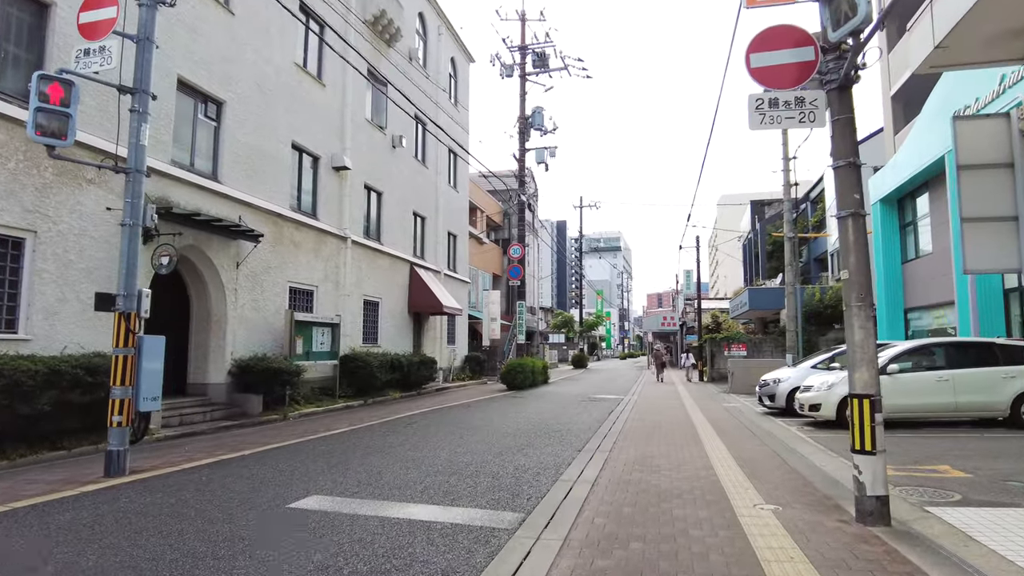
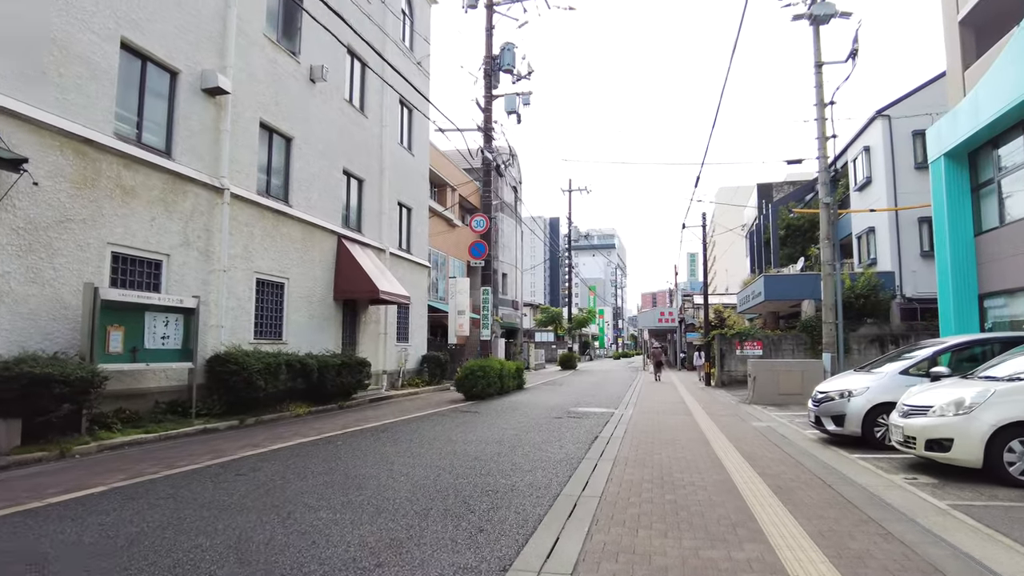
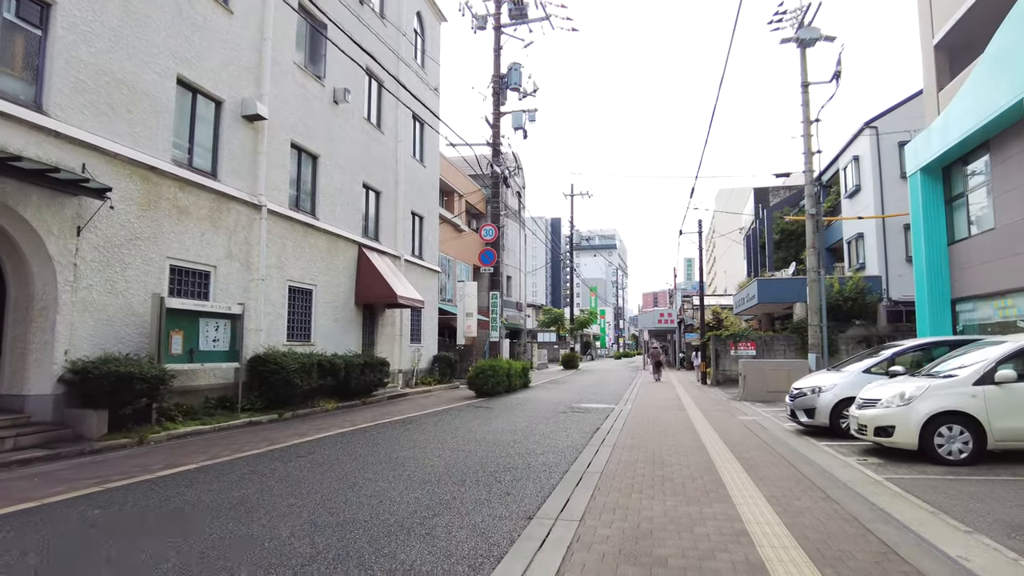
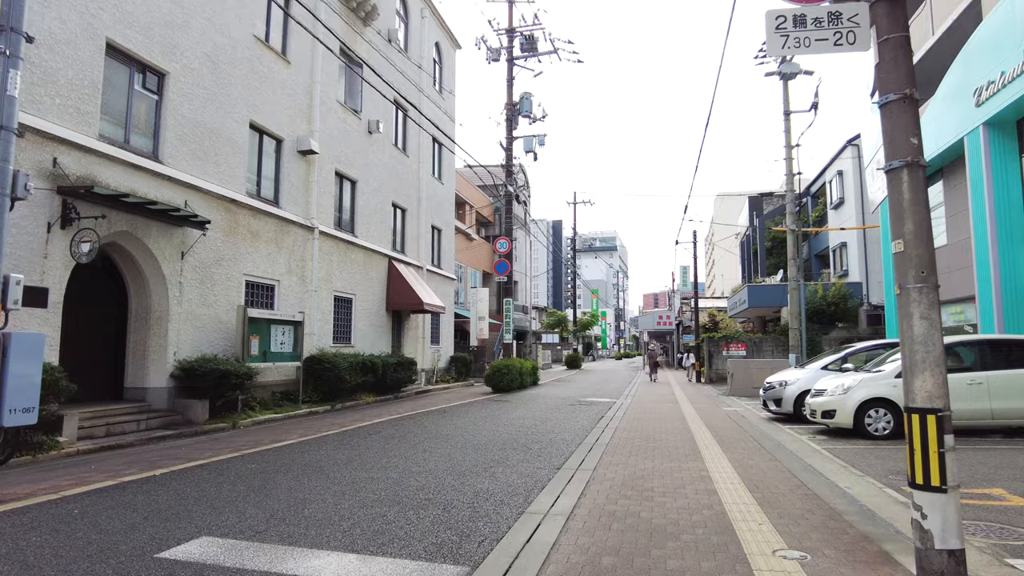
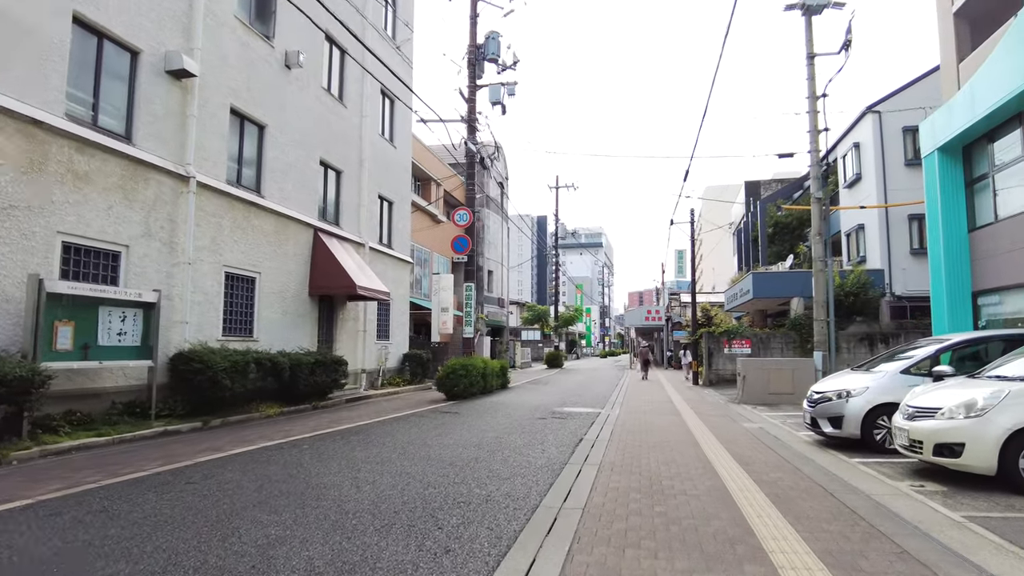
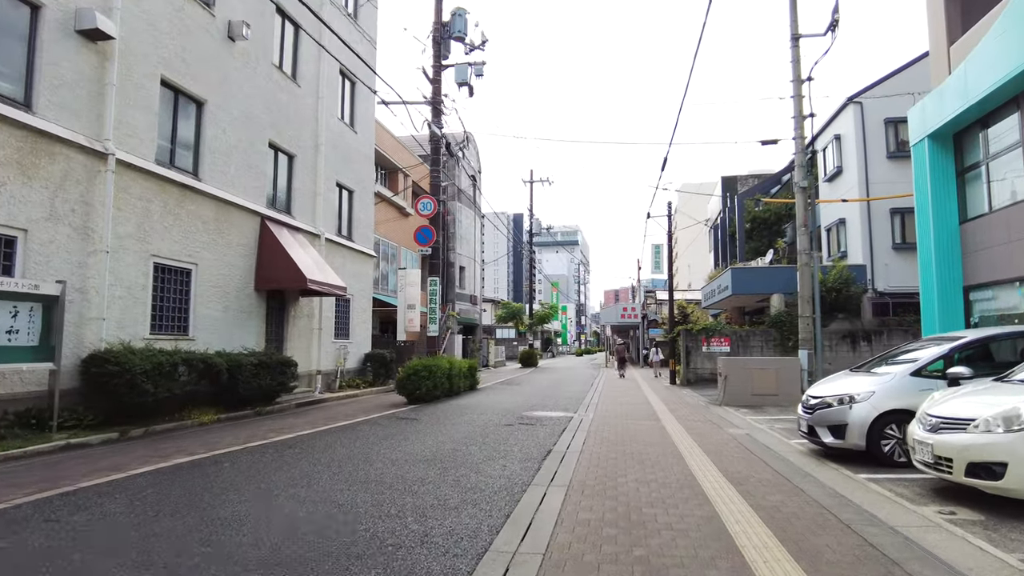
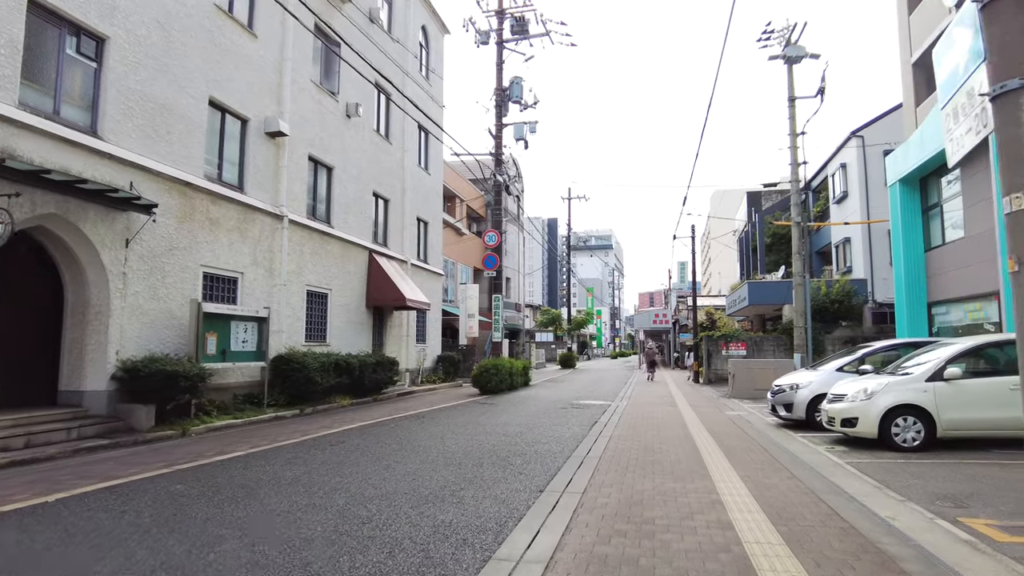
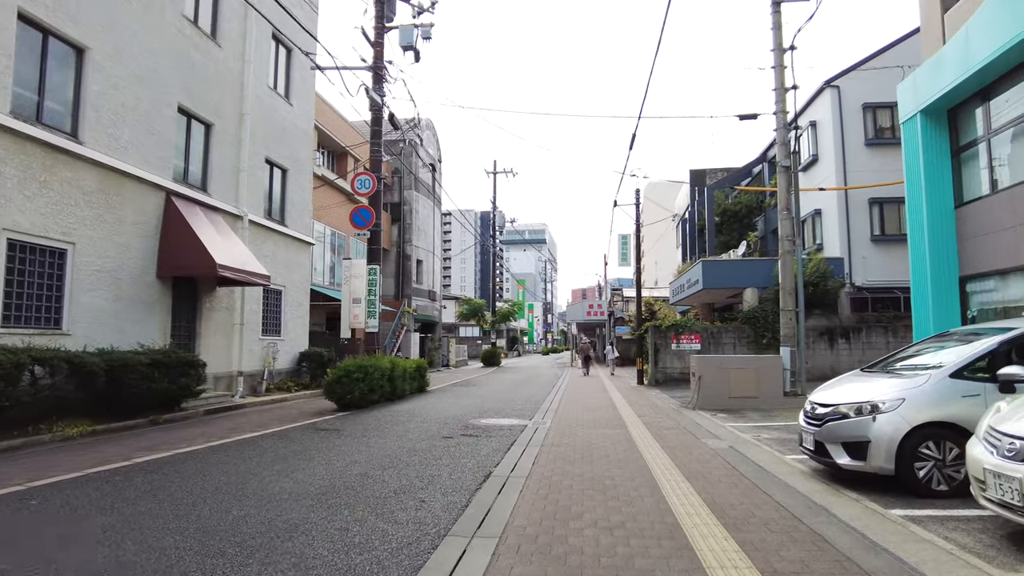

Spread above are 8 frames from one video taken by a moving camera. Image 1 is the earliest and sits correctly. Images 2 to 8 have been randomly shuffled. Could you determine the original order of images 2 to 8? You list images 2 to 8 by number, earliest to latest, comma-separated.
4, 7, 3, 2, 5, 6, 8
